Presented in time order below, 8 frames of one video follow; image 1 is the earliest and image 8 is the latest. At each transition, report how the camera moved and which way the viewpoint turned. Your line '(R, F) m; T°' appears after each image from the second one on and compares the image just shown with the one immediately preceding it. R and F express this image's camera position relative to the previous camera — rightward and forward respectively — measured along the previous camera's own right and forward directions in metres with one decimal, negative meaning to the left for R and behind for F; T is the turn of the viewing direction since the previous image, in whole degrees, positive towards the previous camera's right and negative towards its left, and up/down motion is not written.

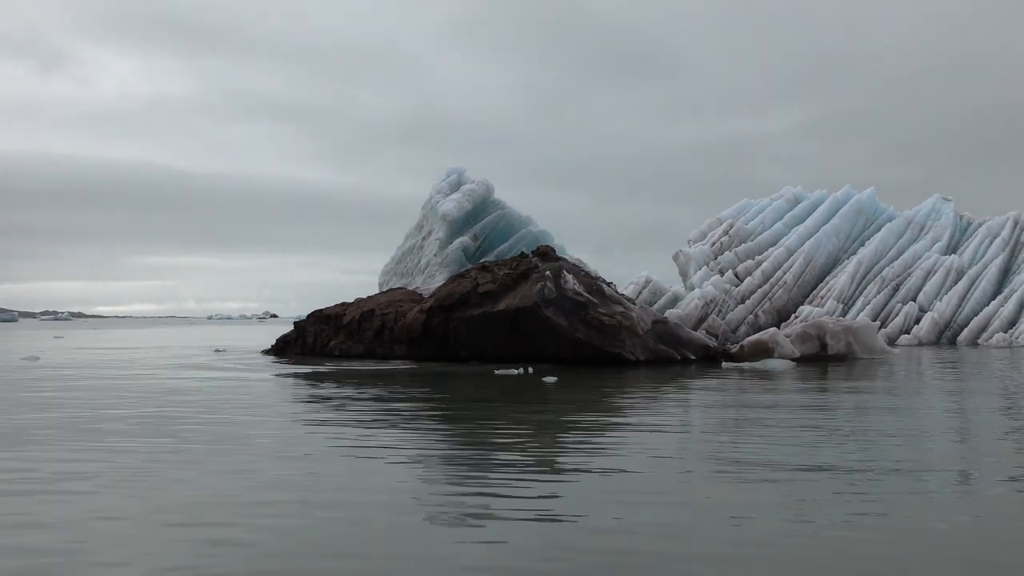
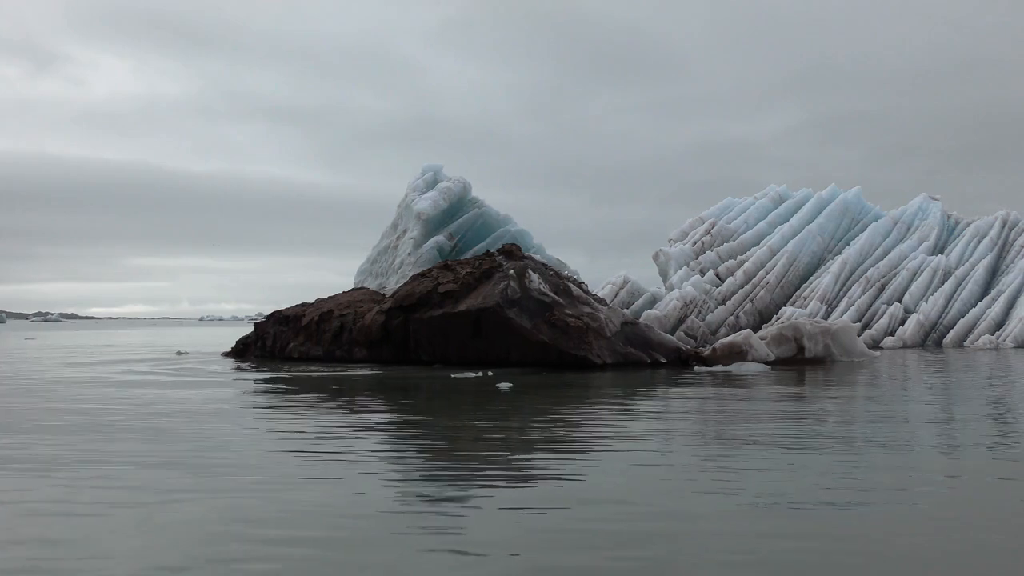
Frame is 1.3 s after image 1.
(+0.4, +0.6) m; 0°
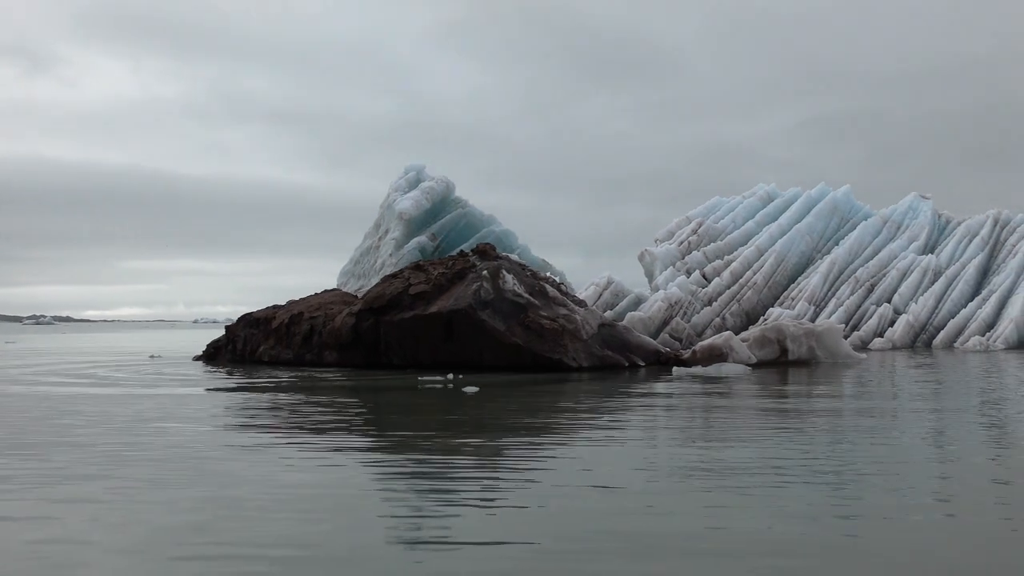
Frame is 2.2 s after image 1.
(+0.3, +0.4) m; 0°
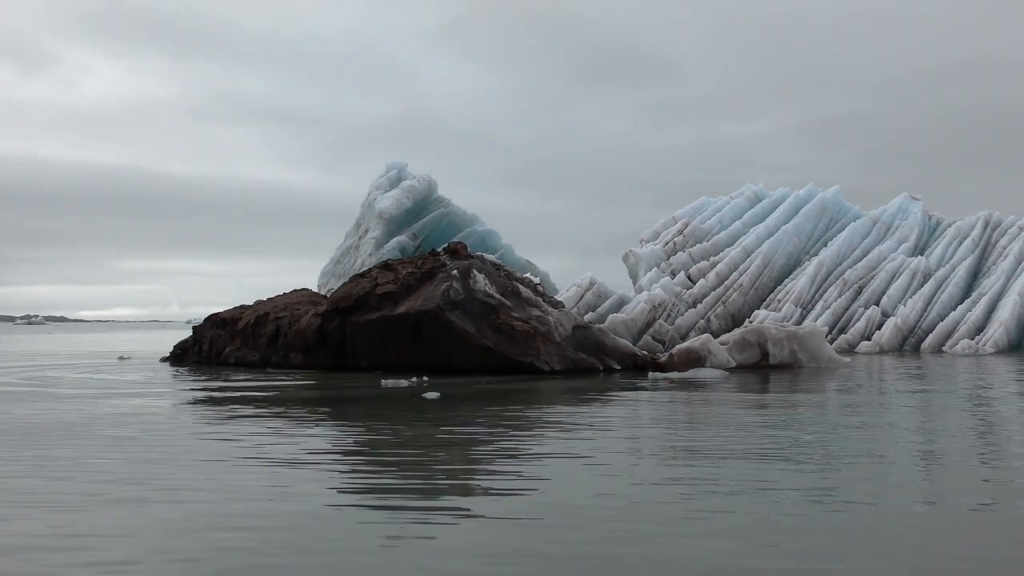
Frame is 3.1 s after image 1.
(+0.3, +0.4) m; 0°
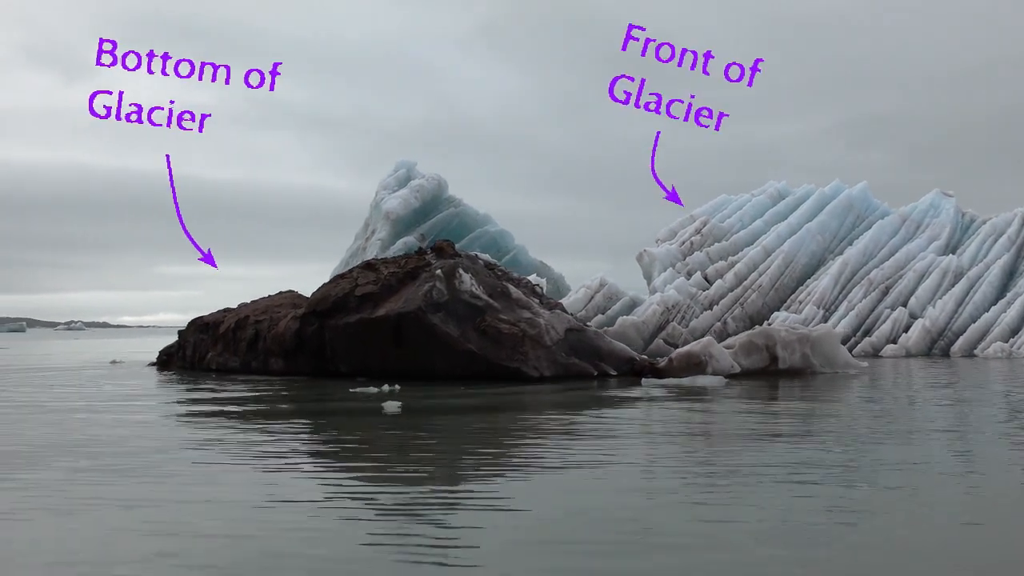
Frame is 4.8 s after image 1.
(+0.5, +0.8) m; -2°
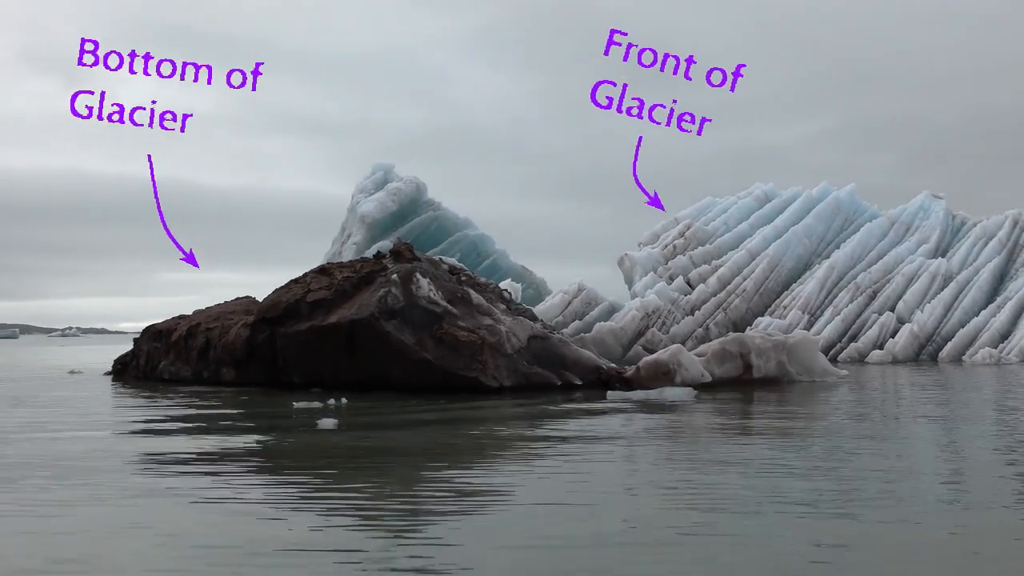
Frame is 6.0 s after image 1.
(+0.4, +0.6) m; 0°
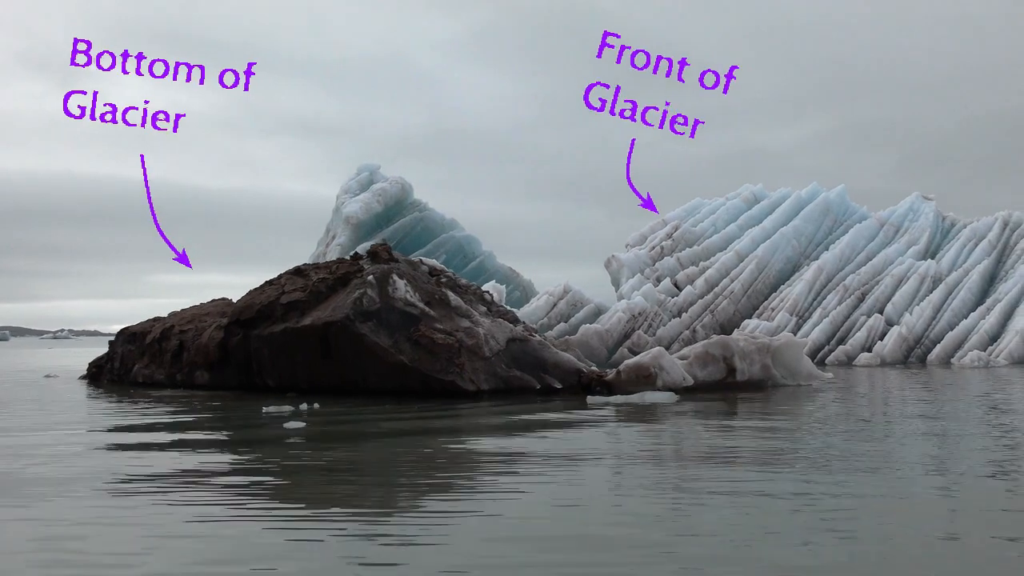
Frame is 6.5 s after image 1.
(+0.2, +0.2) m; 0°
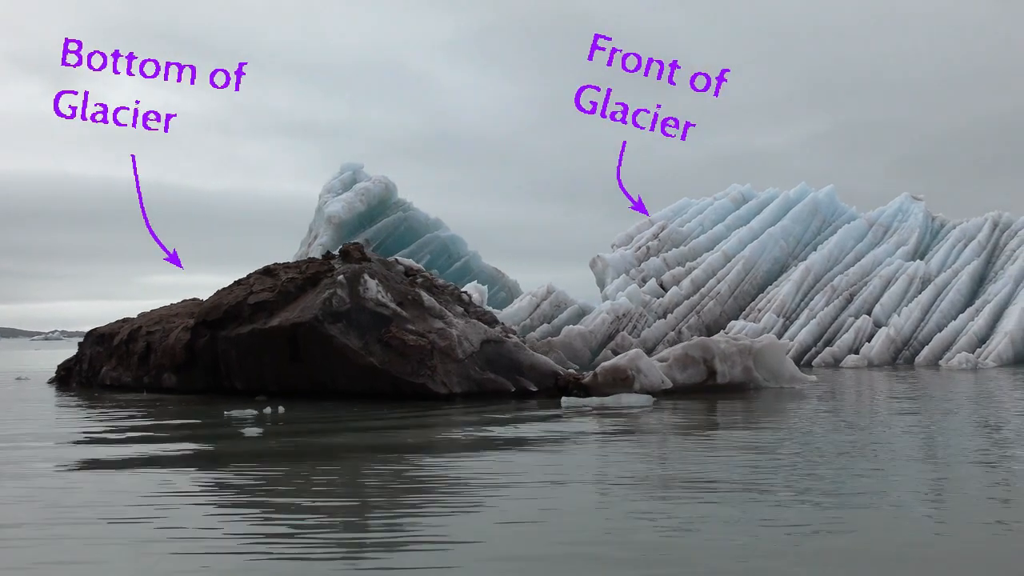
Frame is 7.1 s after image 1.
(+0.2, +0.3) m; 0°
